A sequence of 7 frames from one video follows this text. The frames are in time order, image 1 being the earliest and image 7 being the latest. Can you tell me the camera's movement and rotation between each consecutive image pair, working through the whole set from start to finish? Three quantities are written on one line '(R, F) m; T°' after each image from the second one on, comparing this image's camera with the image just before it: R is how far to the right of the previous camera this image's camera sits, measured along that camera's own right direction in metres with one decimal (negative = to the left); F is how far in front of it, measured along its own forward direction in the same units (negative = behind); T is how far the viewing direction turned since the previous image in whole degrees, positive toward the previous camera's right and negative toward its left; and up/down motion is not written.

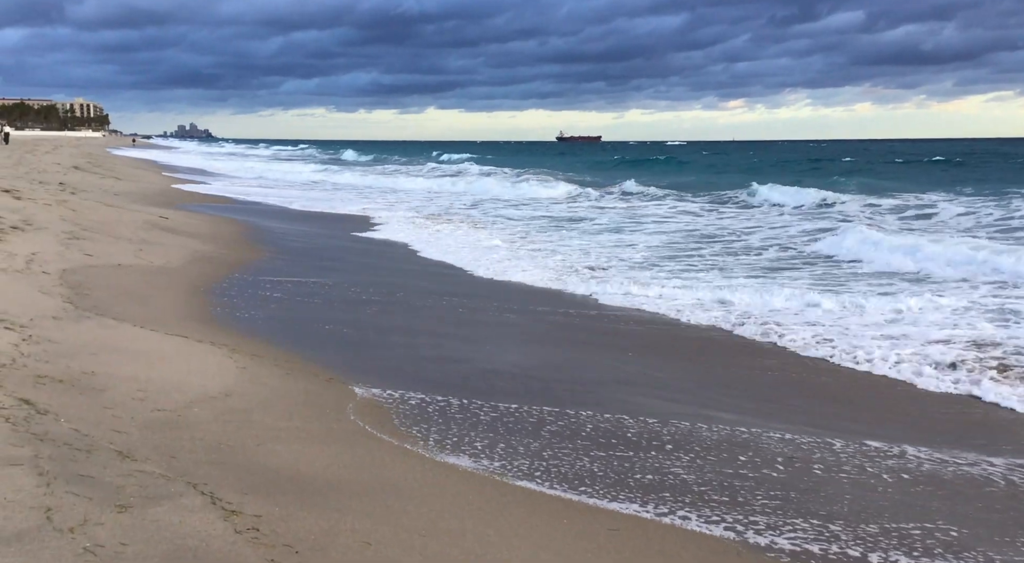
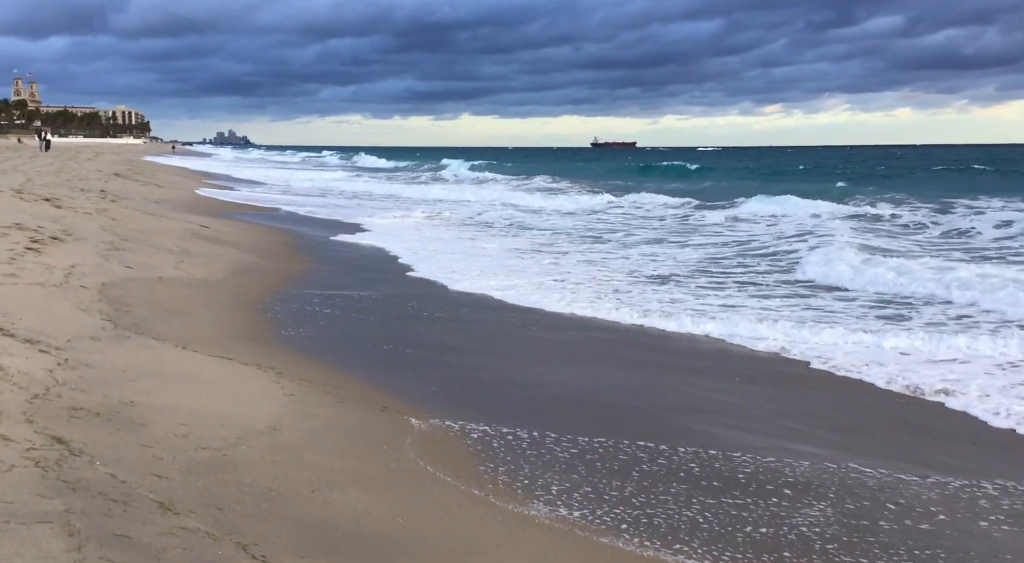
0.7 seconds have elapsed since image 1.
(-0.2, +0.5) m; -2°
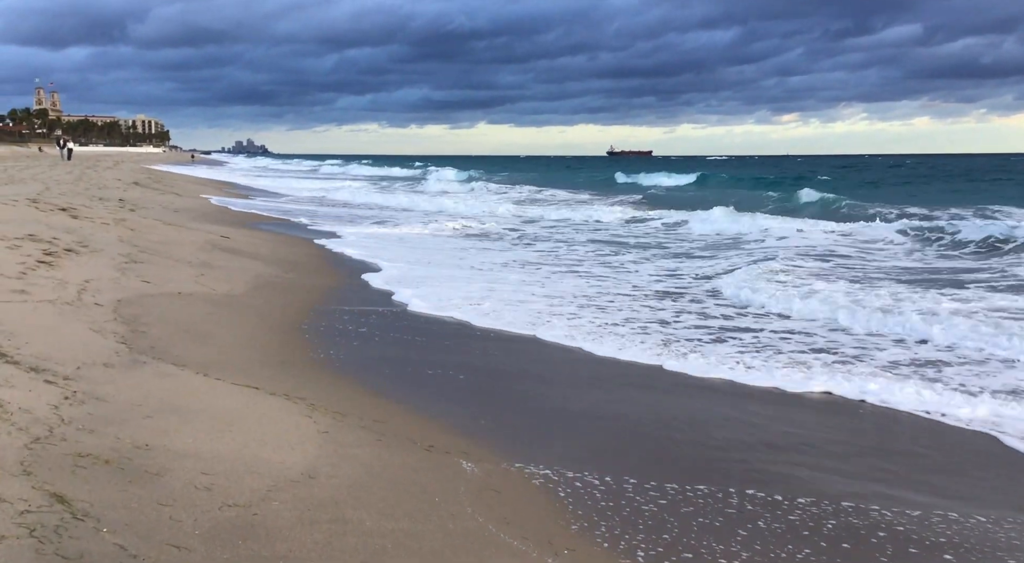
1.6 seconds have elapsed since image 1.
(-0.3, +0.7) m; -1°
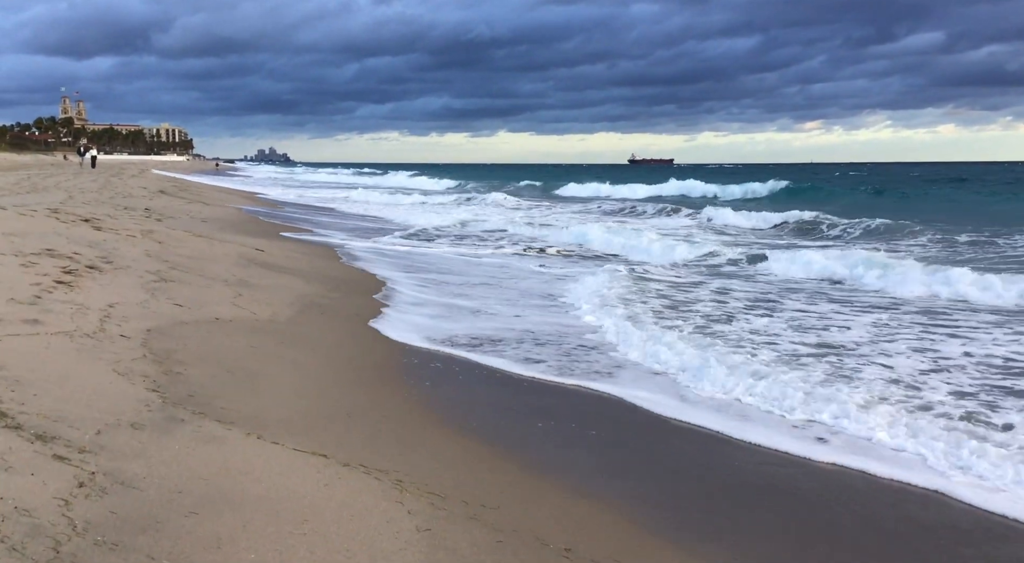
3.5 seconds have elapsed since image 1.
(-0.6, +1.4) m; -1°
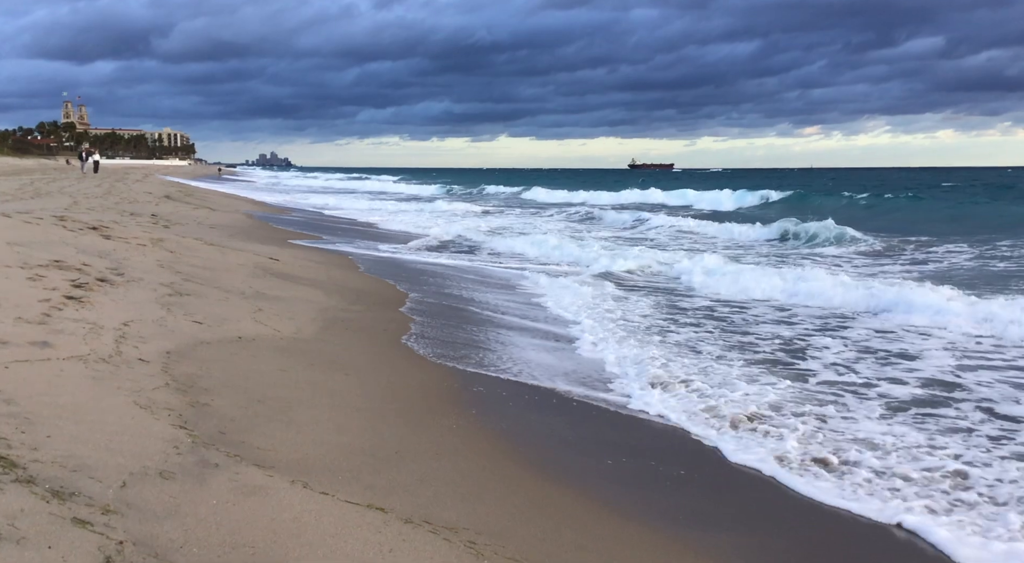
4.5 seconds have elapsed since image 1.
(-0.4, +0.7) m; 0°
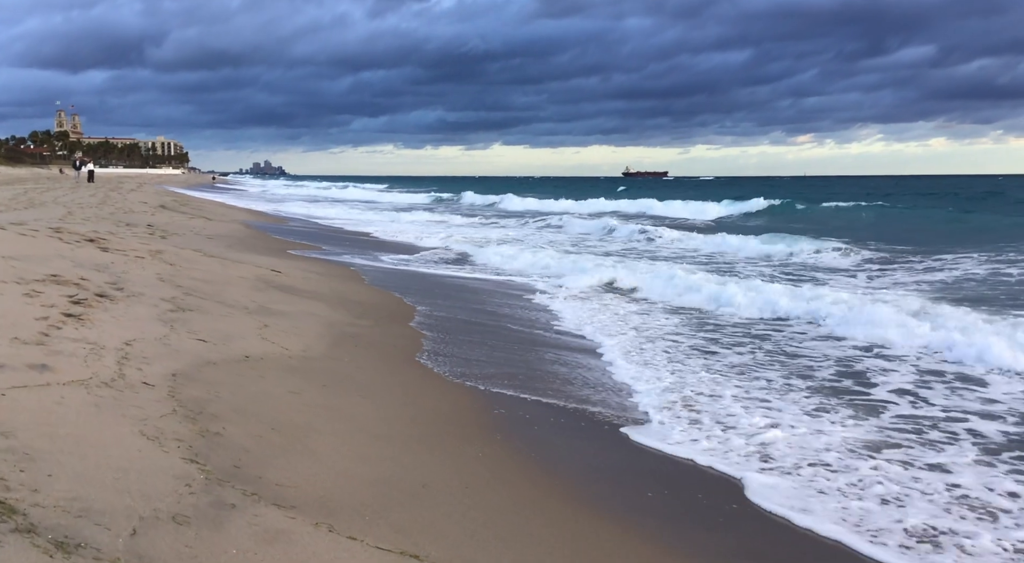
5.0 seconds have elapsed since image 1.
(-0.2, +0.4) m; 0°
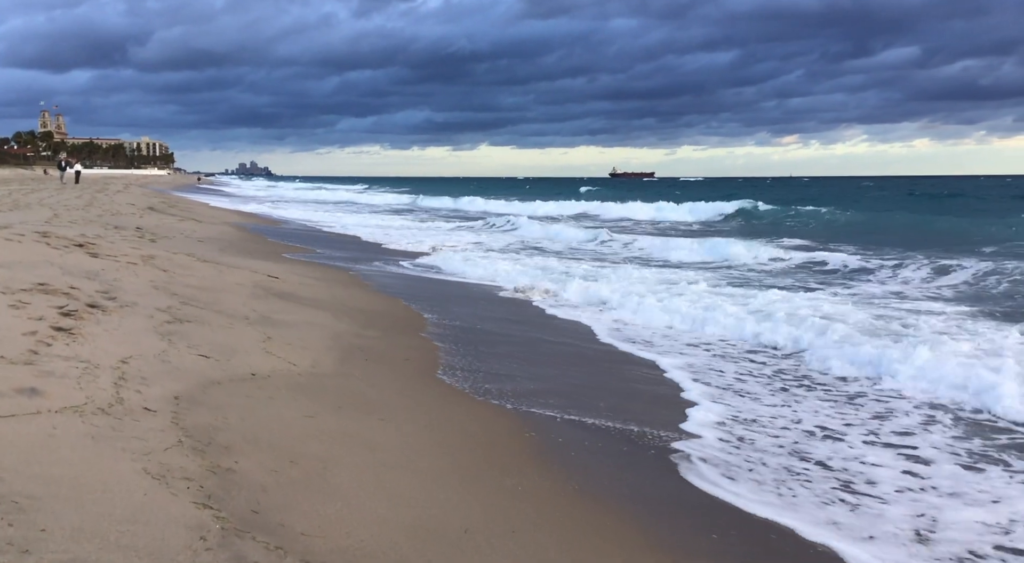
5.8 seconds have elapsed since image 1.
(-0.3, +0.6) m; +1°
